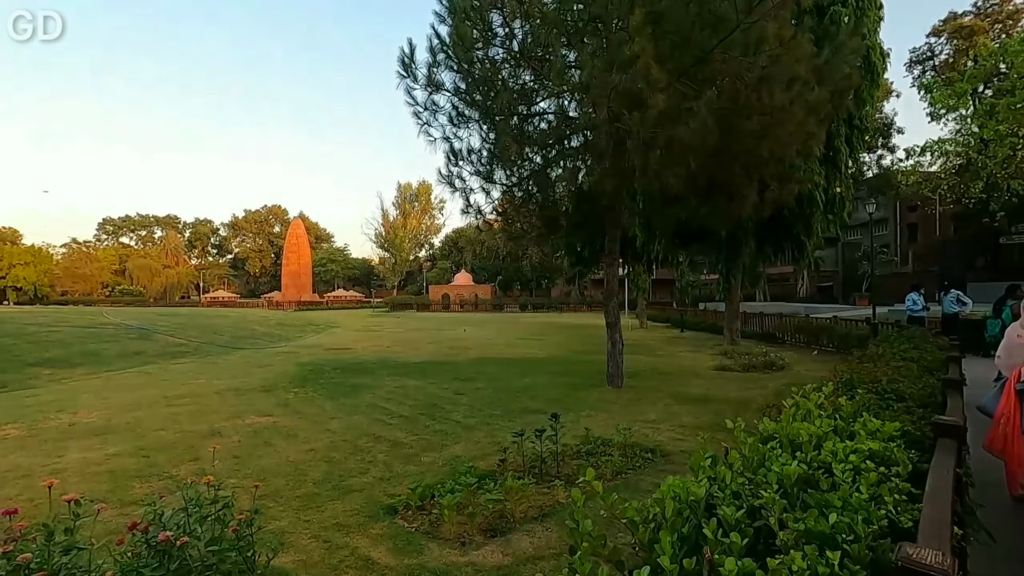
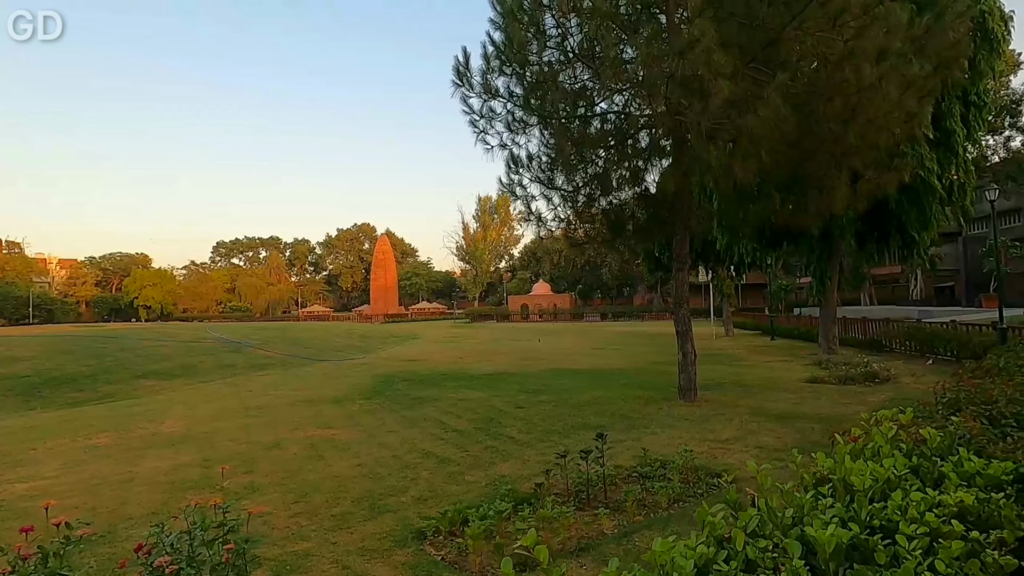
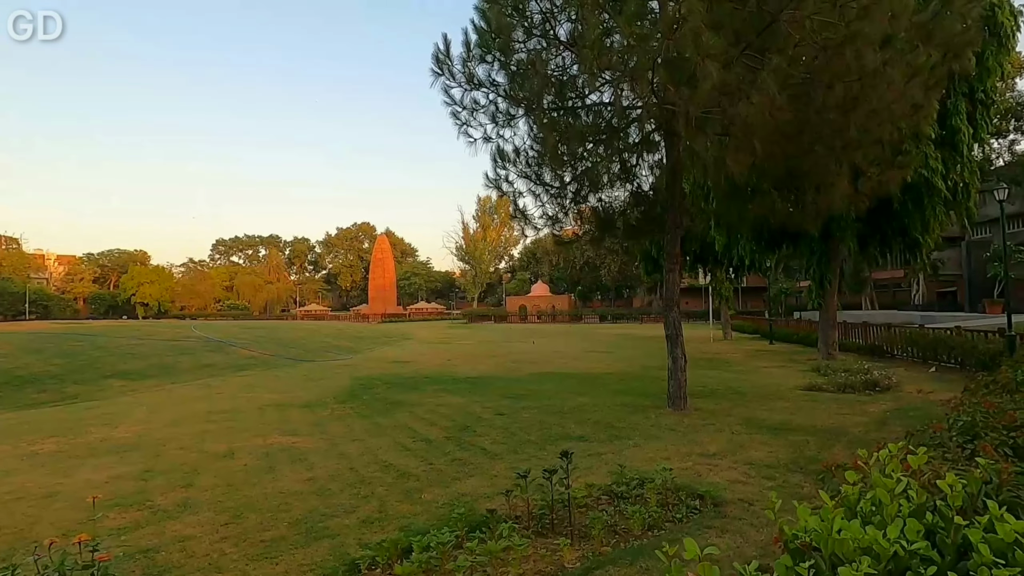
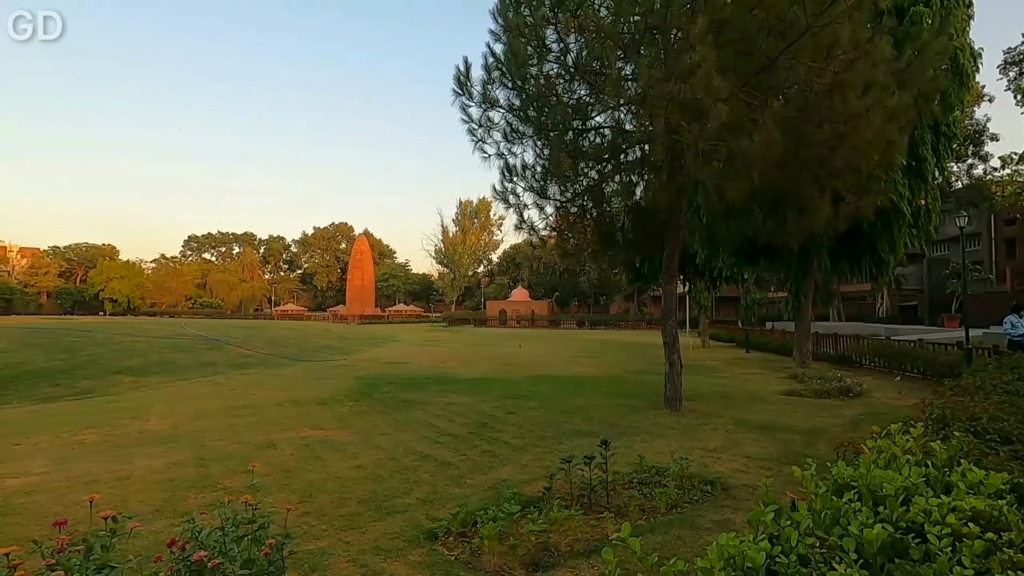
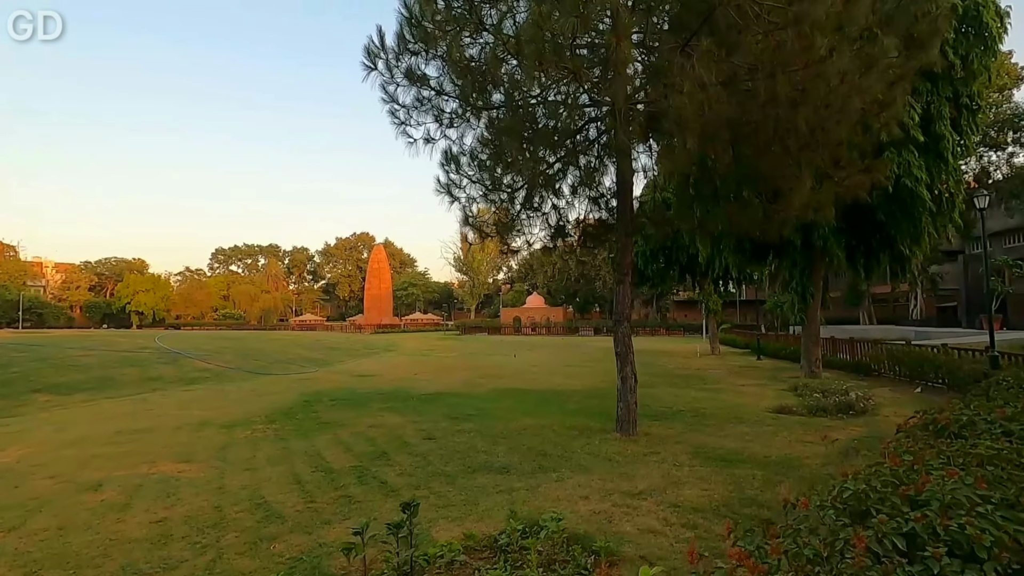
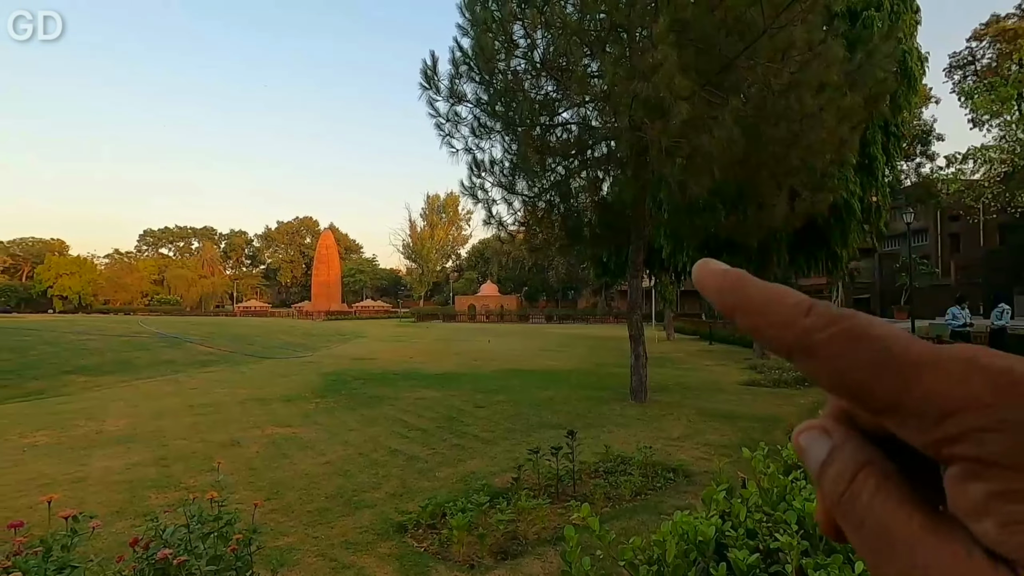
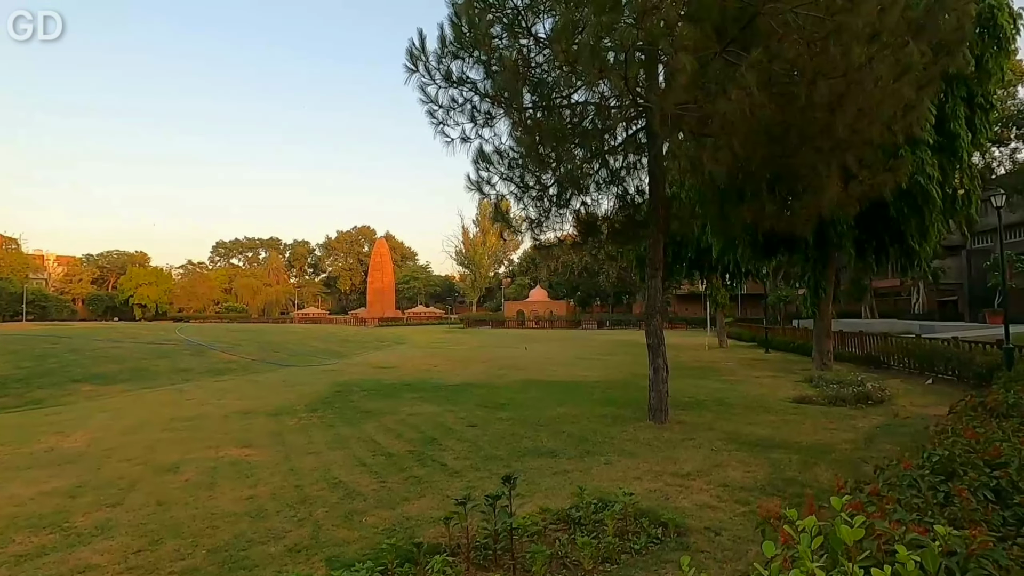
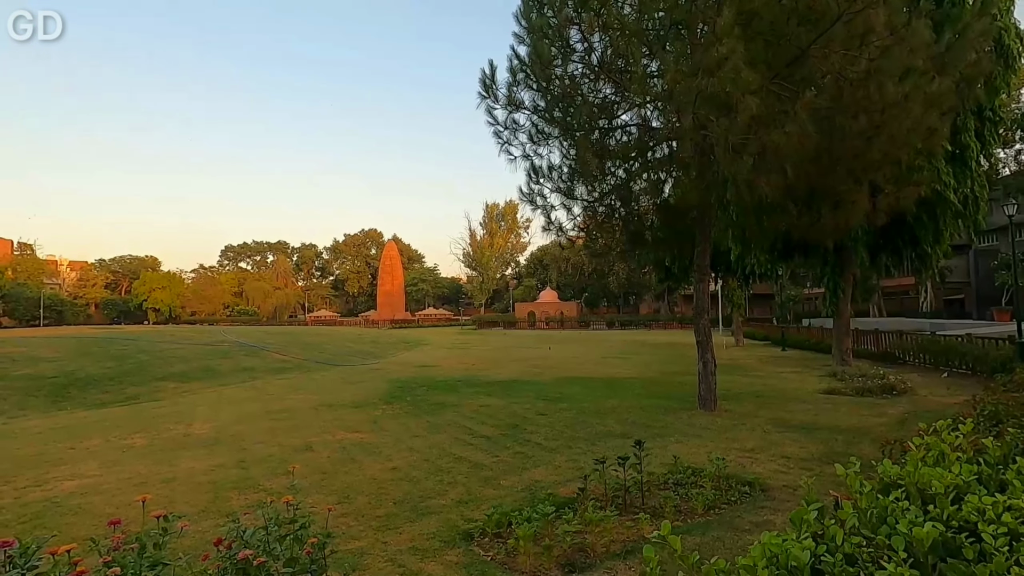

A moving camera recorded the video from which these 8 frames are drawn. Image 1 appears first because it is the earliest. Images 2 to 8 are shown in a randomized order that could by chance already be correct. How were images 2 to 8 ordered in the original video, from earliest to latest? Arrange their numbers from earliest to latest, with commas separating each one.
6, 4, 8, 2, 3, 7, 5
